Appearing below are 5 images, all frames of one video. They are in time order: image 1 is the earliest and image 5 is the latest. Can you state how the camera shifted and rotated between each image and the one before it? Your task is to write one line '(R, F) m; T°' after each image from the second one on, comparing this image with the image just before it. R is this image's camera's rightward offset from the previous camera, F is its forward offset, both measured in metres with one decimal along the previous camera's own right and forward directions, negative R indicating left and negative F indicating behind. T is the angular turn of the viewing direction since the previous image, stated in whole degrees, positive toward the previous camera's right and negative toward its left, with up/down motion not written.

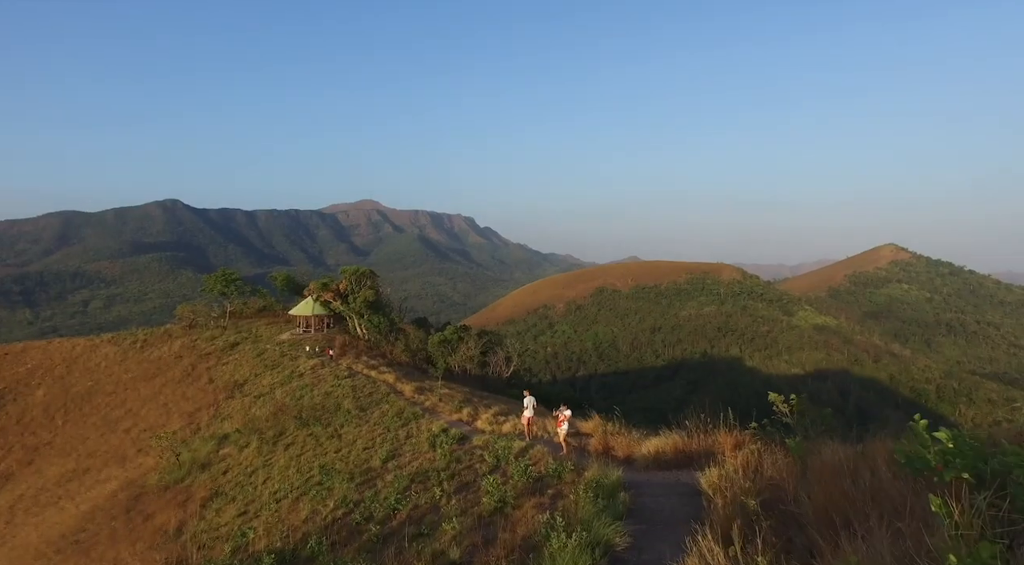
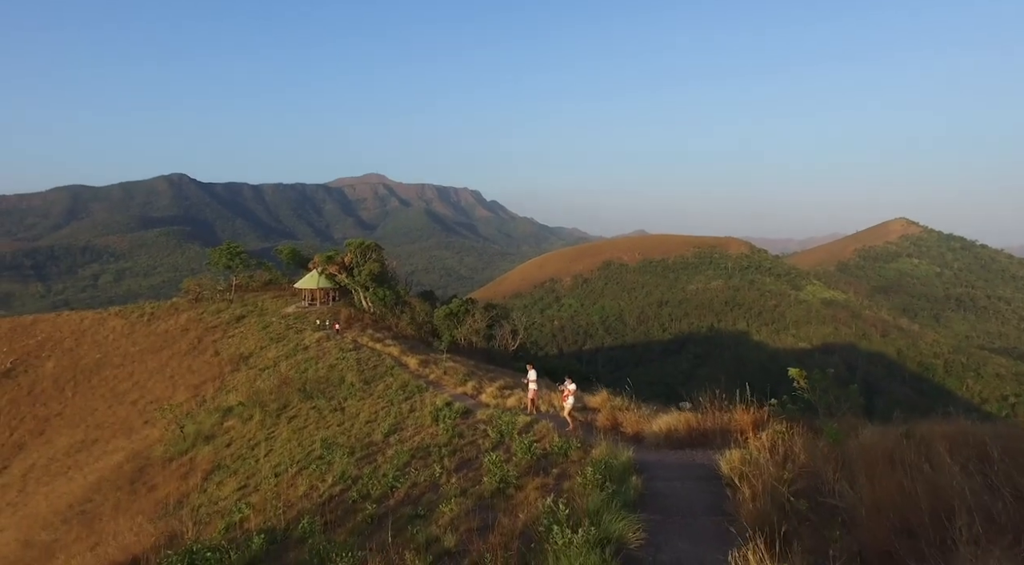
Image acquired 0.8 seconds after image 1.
(0.0, +0.4) m; -1°
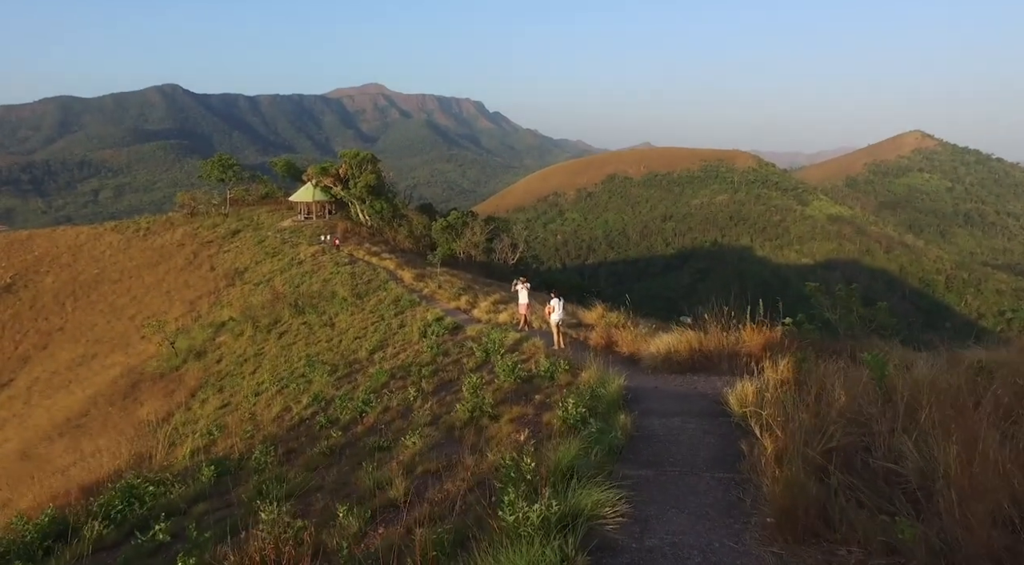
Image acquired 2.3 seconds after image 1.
(+0.2, +0.9) m; 0°
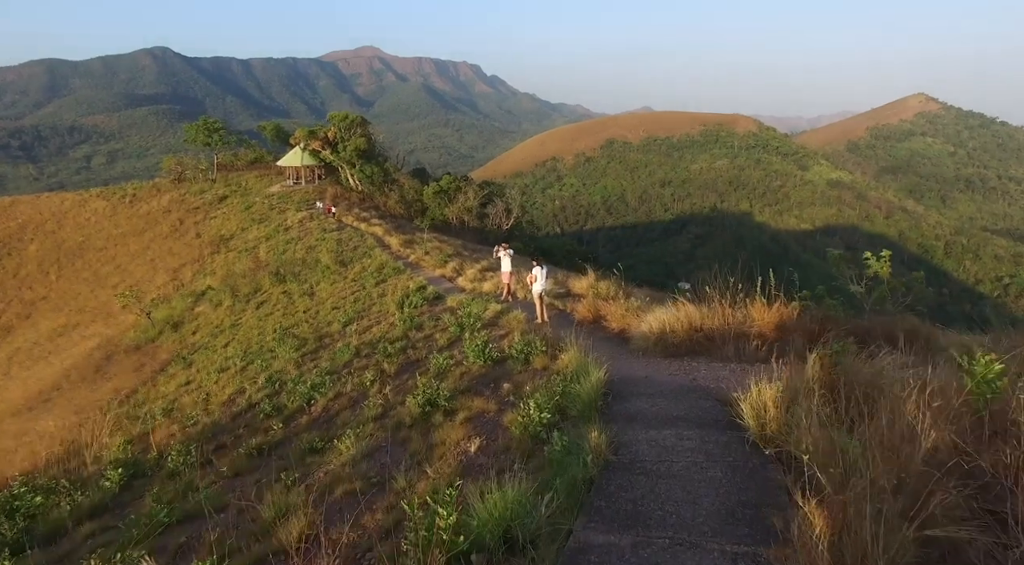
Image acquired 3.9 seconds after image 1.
(+0.3, +1.0) m; 0°
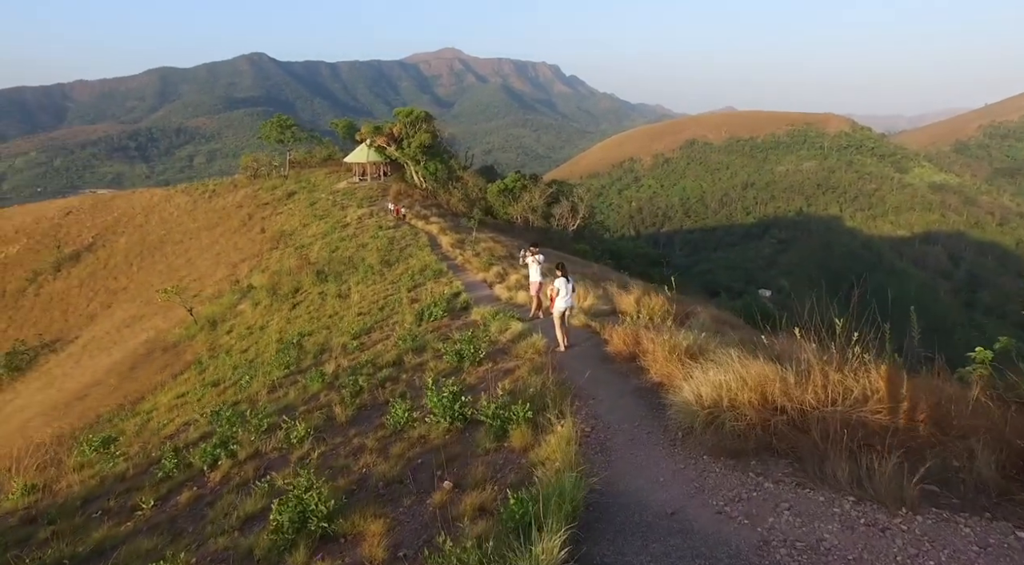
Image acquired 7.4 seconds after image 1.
(+0.5, +1.9) m; -6°
